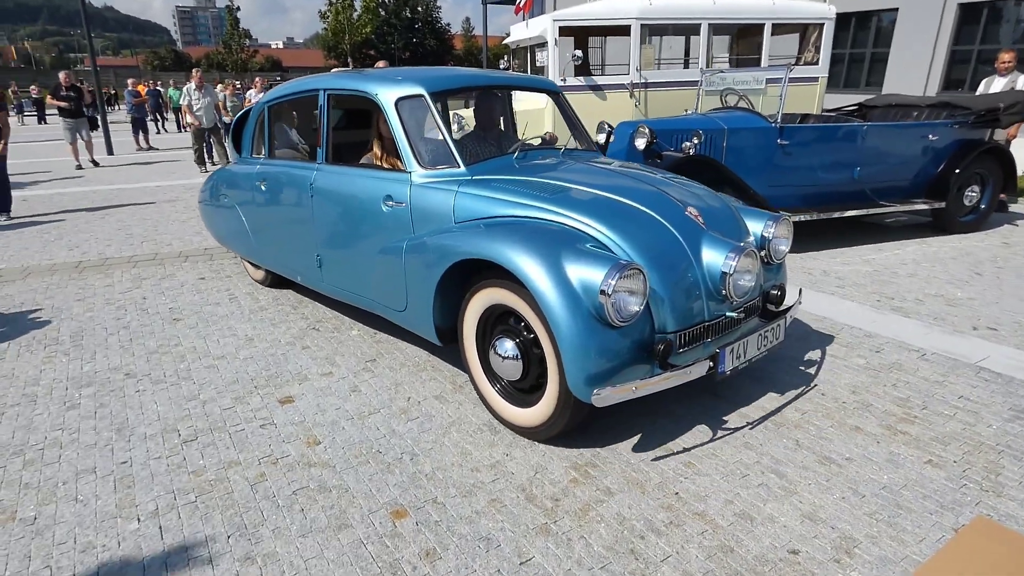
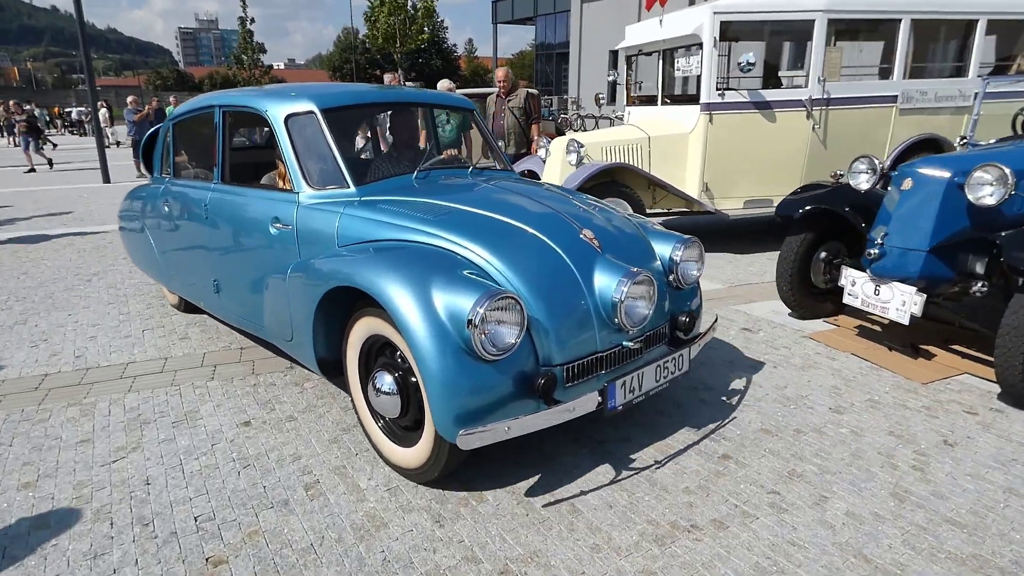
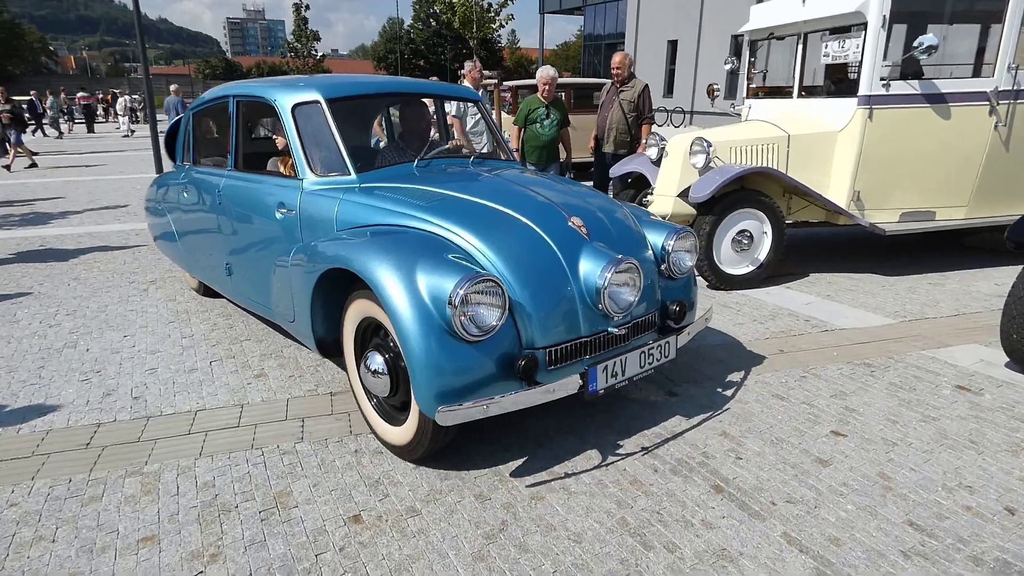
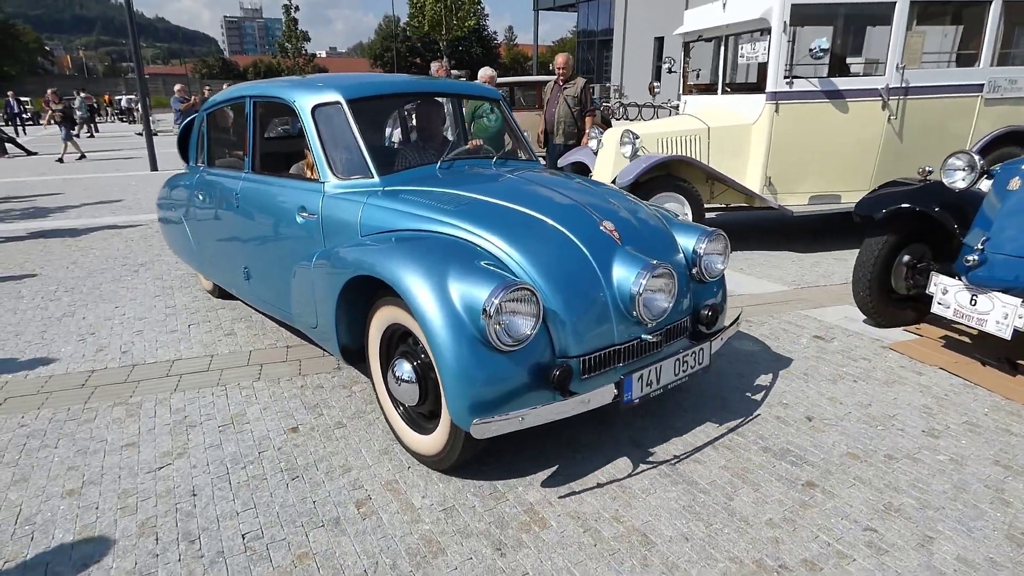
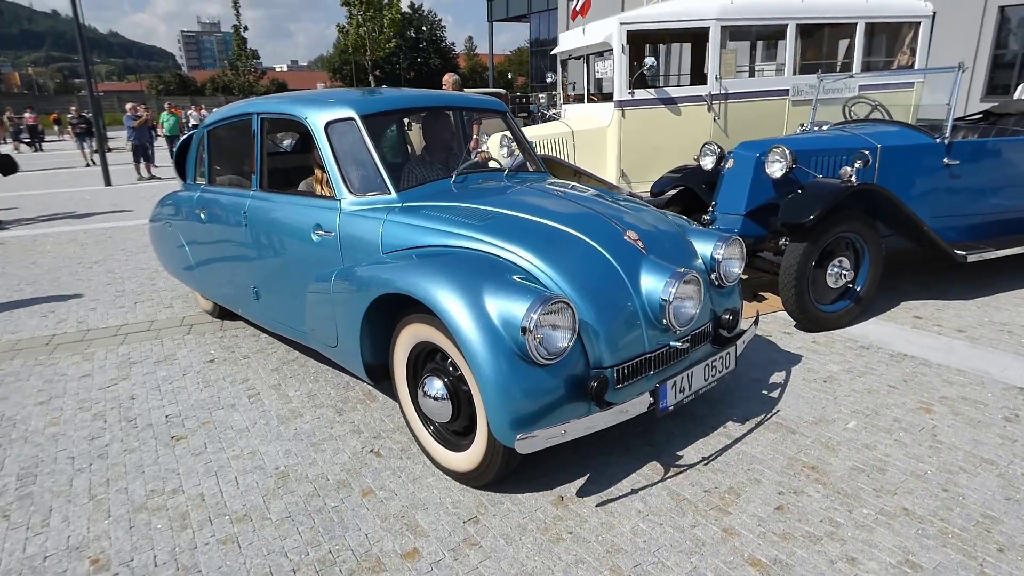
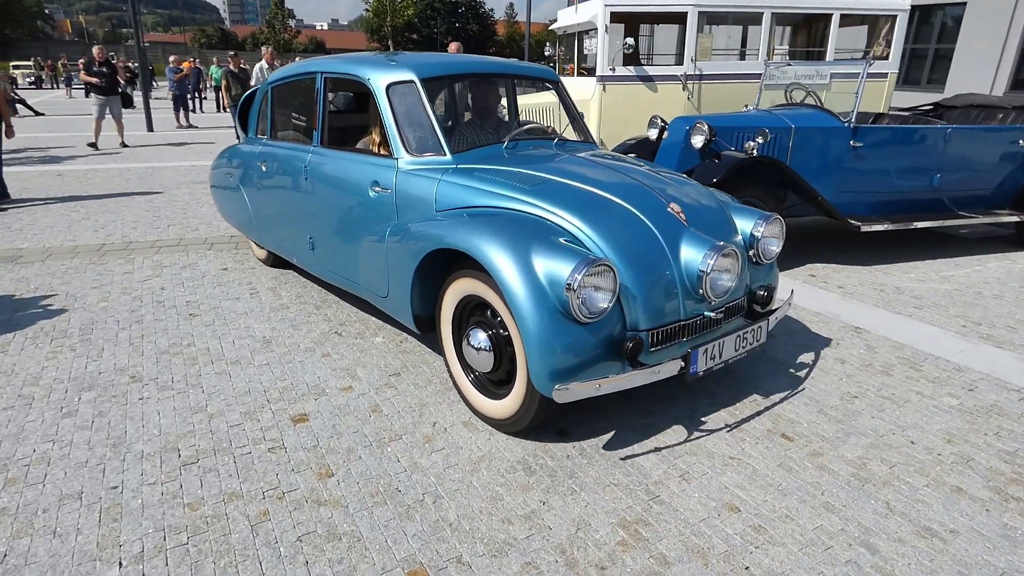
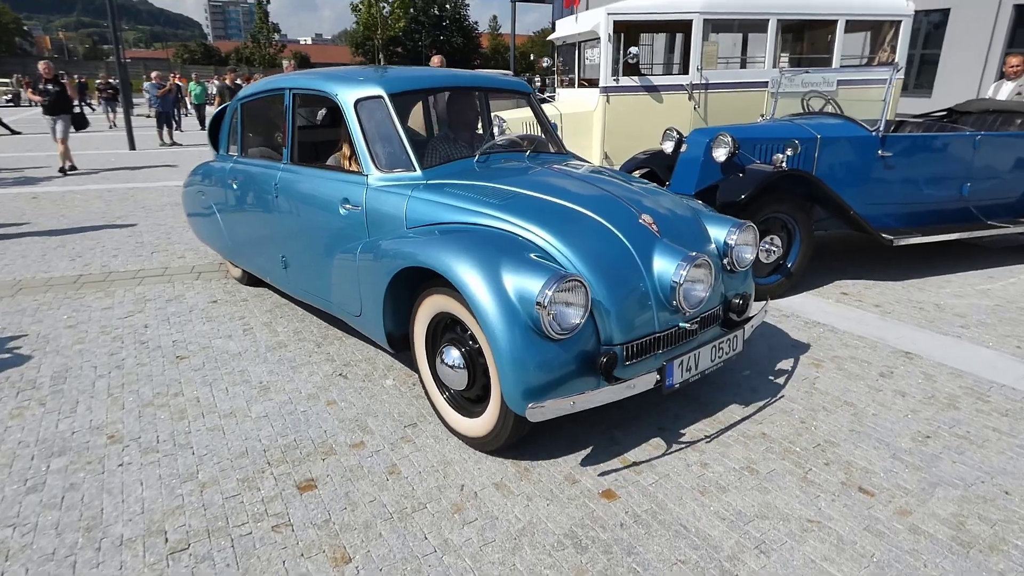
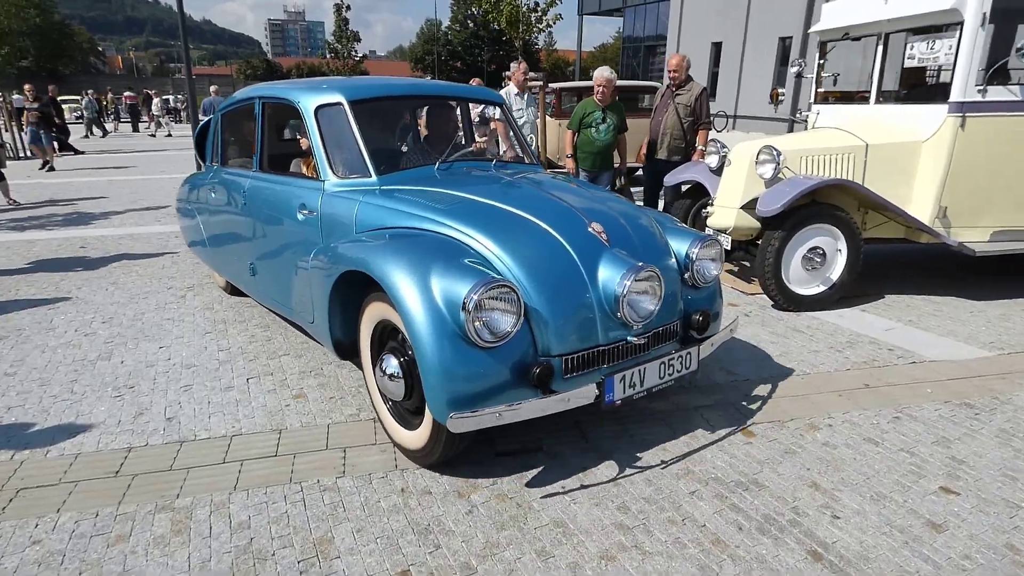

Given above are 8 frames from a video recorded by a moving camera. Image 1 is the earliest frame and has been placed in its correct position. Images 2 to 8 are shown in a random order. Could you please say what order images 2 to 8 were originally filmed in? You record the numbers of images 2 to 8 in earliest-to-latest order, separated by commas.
6, 7, 5, 2, 4, 3, 8
